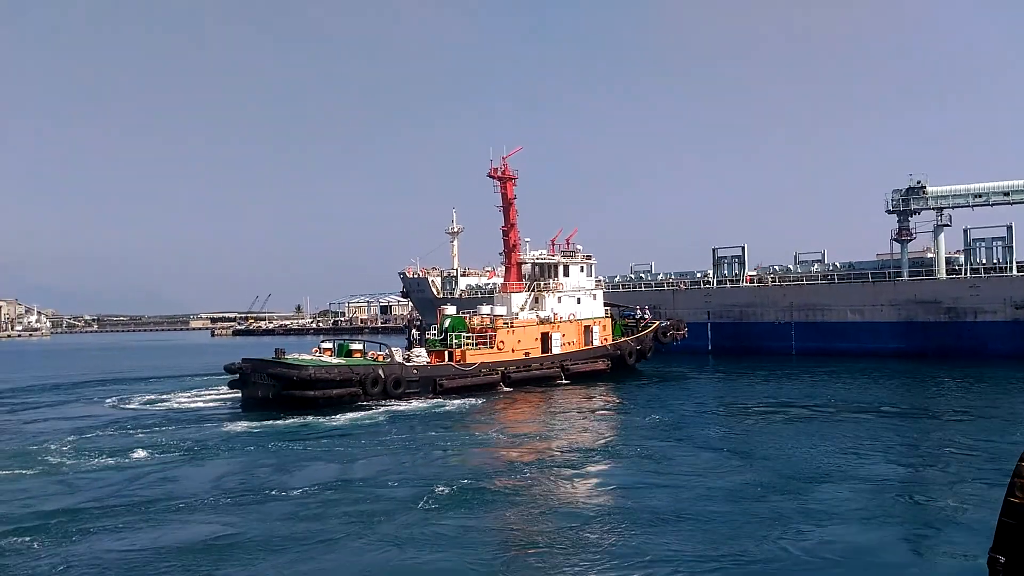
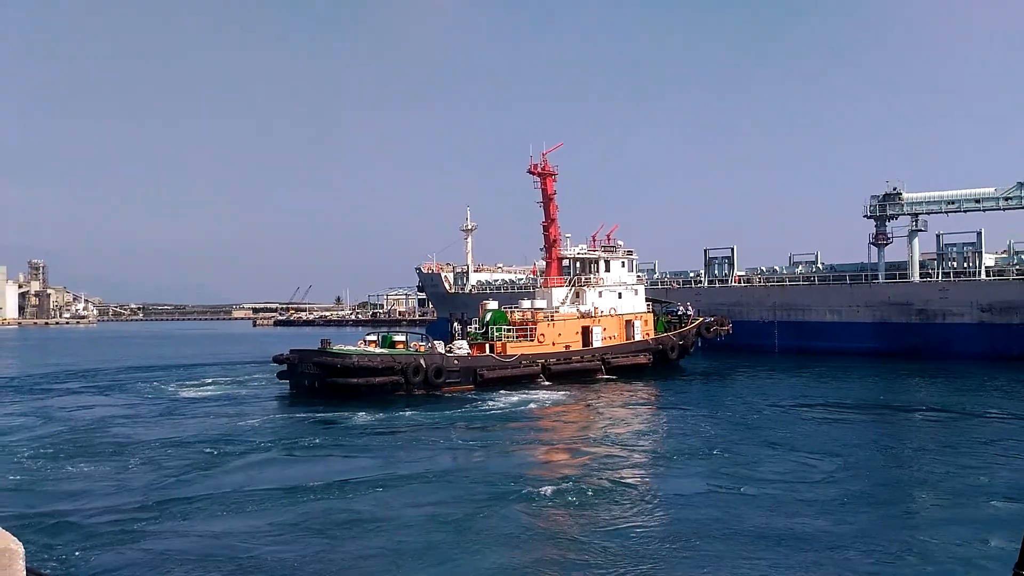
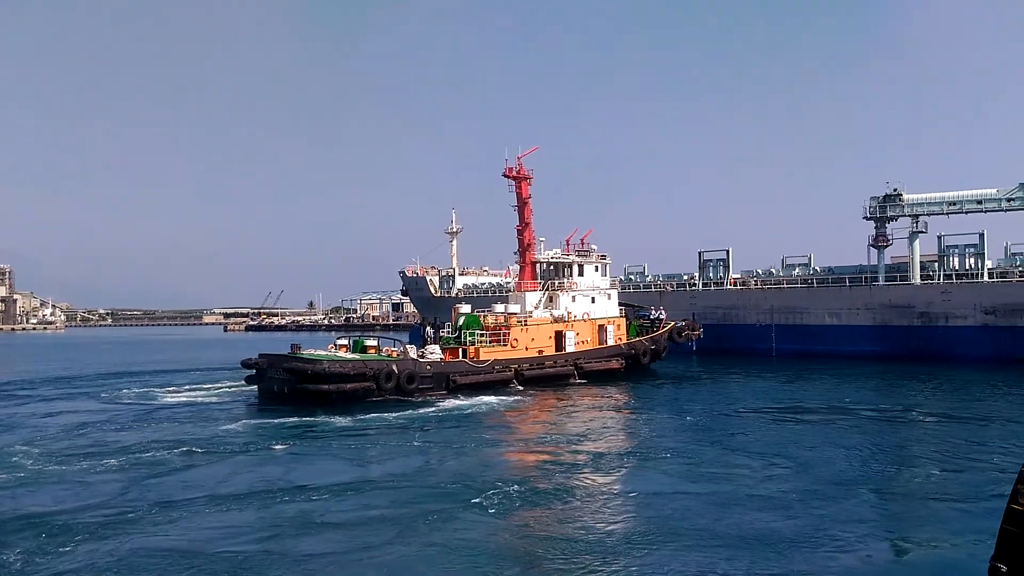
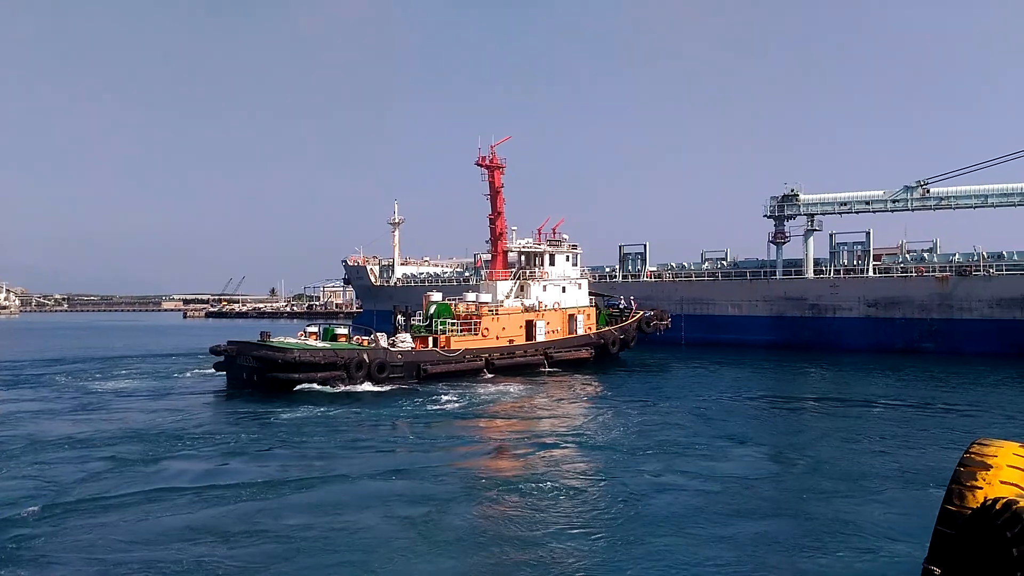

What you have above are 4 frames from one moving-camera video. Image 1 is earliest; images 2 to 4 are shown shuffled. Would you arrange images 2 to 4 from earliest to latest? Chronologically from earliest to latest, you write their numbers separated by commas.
3, 2, 4
